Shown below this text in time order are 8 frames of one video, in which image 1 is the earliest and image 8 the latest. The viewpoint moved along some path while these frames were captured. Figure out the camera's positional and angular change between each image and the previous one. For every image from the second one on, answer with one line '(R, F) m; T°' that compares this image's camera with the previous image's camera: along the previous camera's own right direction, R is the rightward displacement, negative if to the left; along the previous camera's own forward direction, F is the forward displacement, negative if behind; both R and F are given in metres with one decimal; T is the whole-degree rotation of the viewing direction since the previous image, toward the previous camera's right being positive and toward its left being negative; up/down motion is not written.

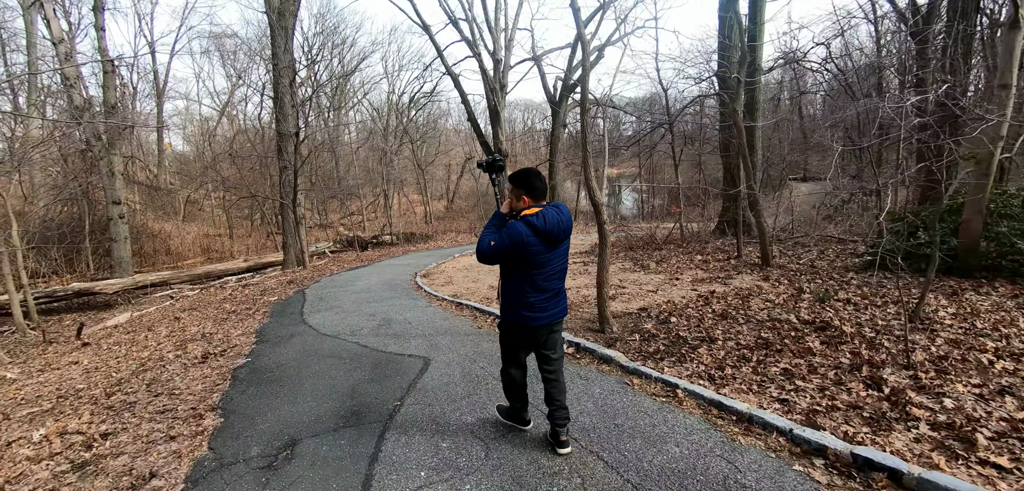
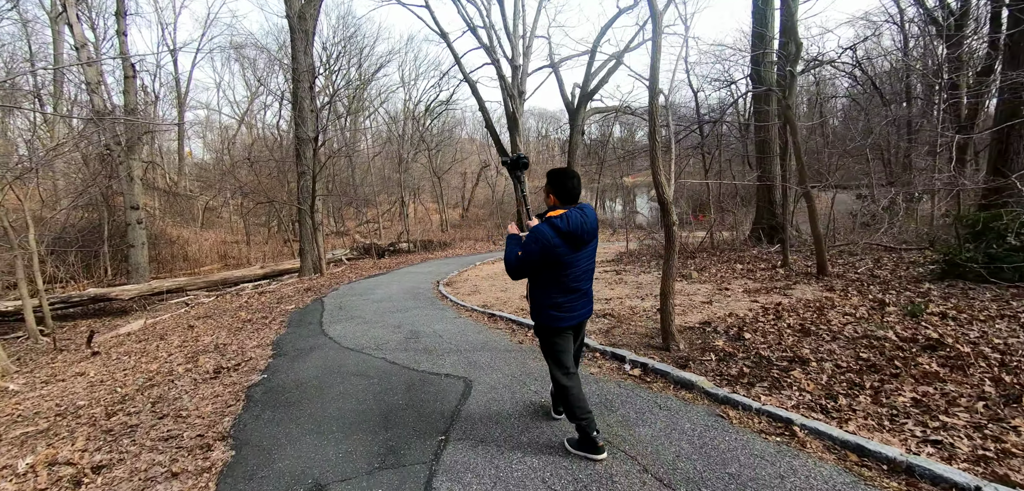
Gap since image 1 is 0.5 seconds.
(-0.3, +0.5) m; -2°
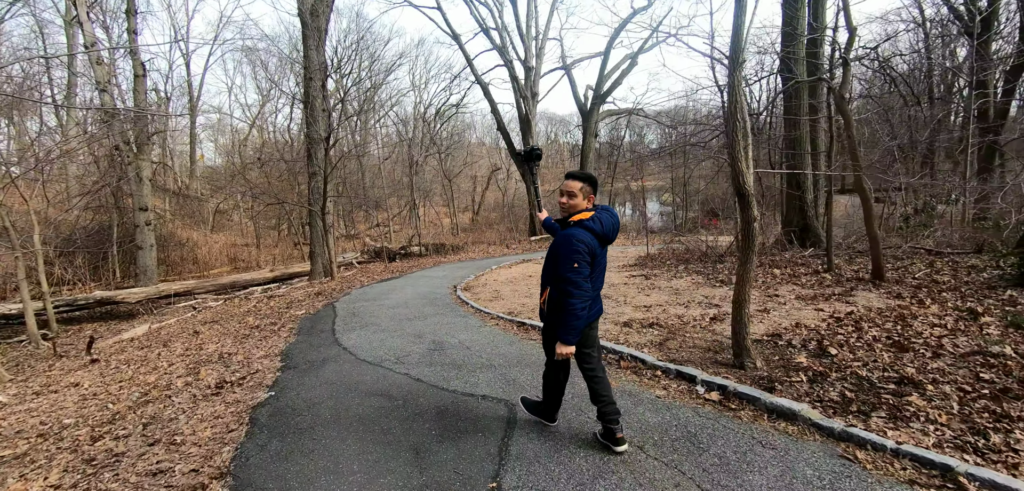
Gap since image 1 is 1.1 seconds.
(-0.3, +0.5) m; -1°
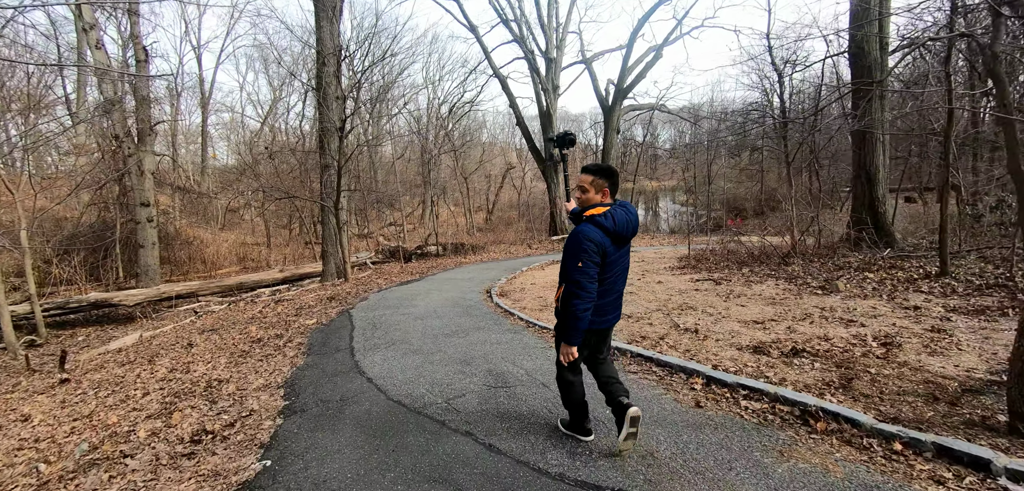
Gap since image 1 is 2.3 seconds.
(-0.6, +1.2) m; -1°
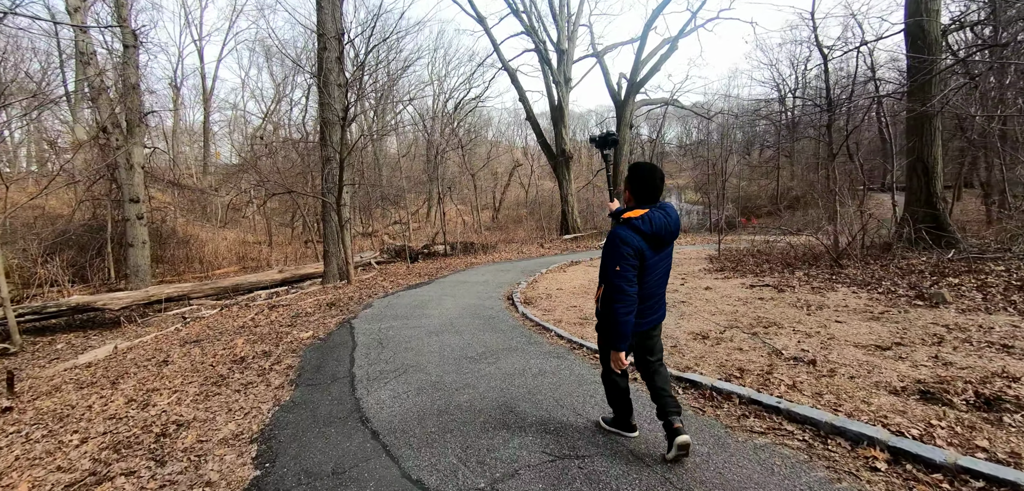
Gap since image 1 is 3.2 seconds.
(-0.3, +0.9) m; -1°
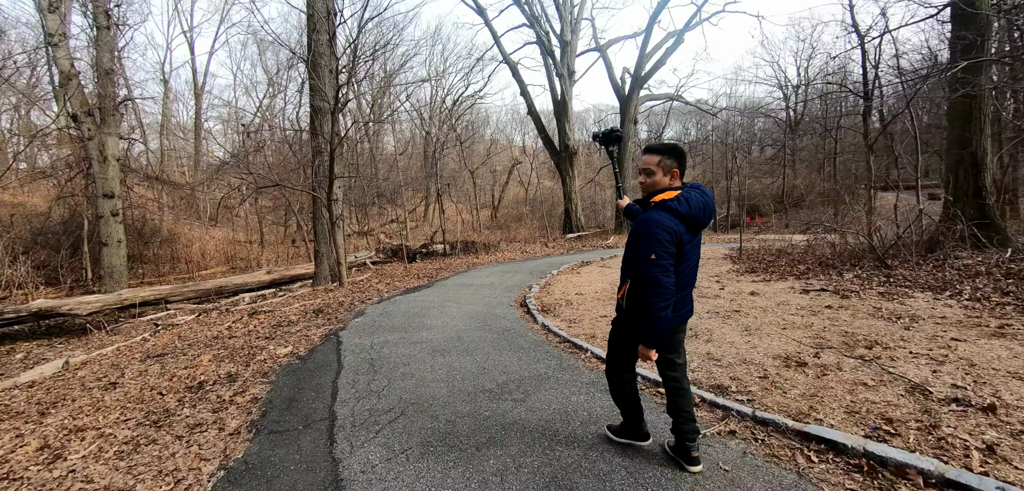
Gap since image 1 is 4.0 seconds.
(-0.2, +0.9) m; 0°
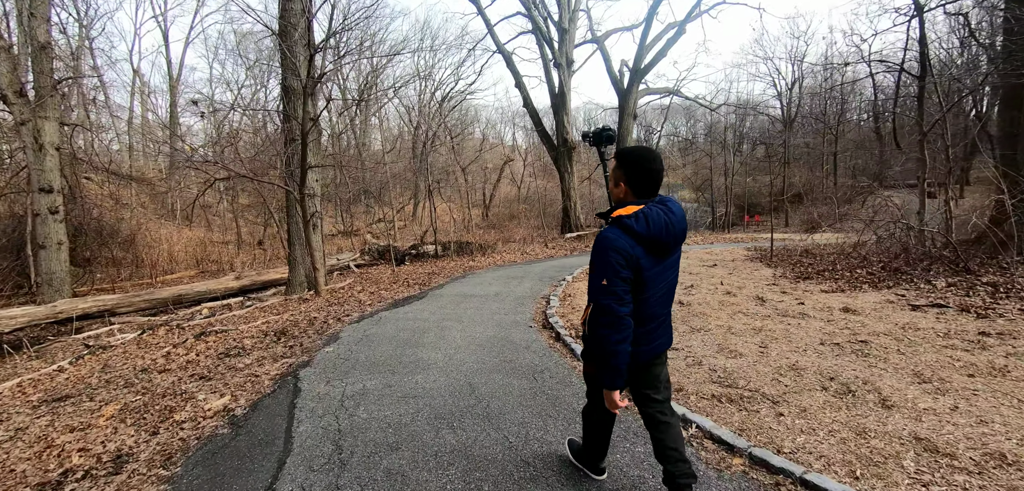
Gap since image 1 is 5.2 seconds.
(-0.3, +1.3) m; +1°
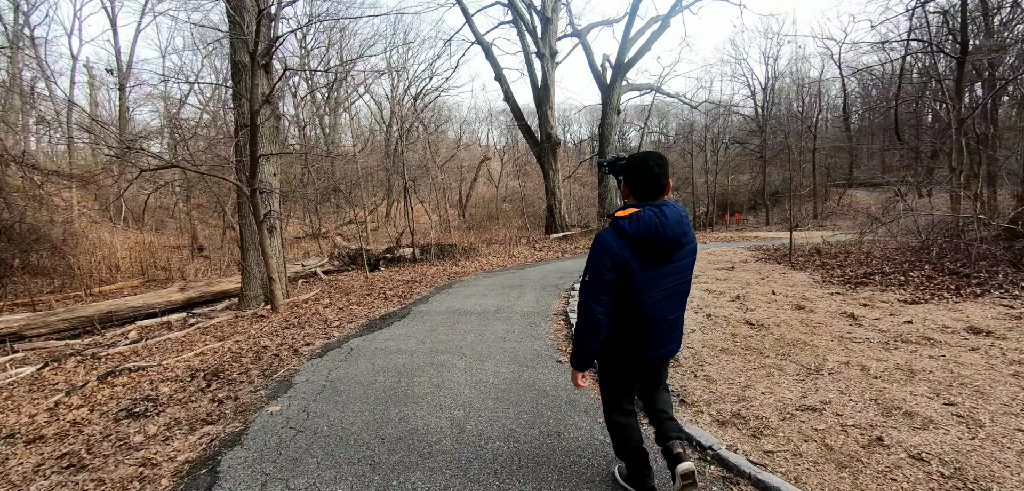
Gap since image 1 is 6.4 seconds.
(-0.4, +1.2) m; +3°
